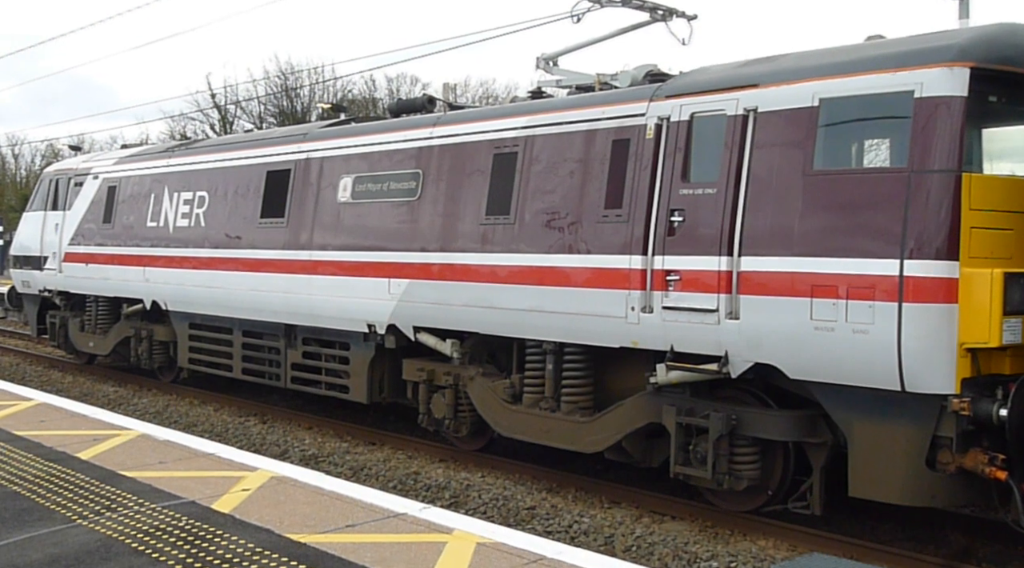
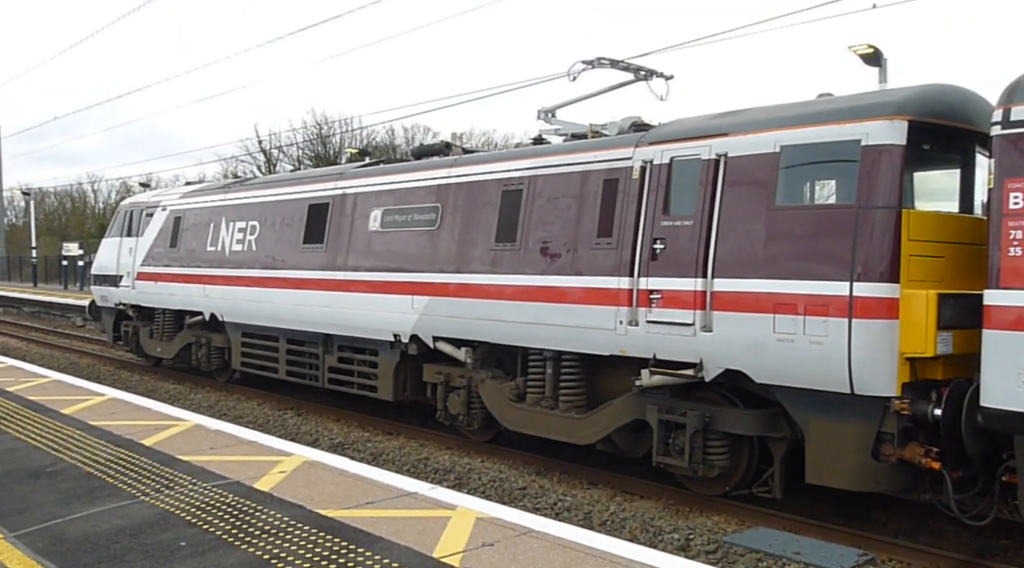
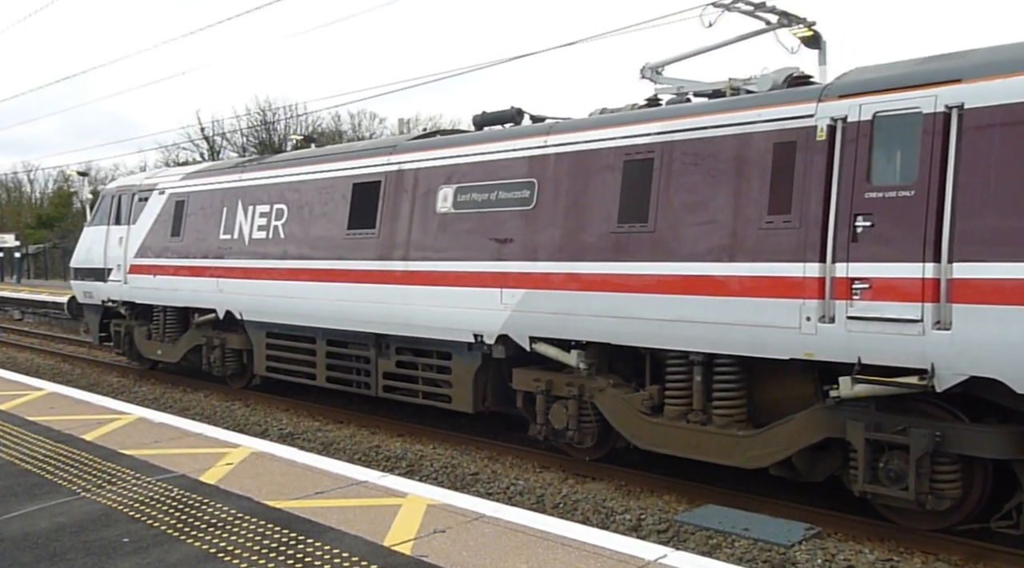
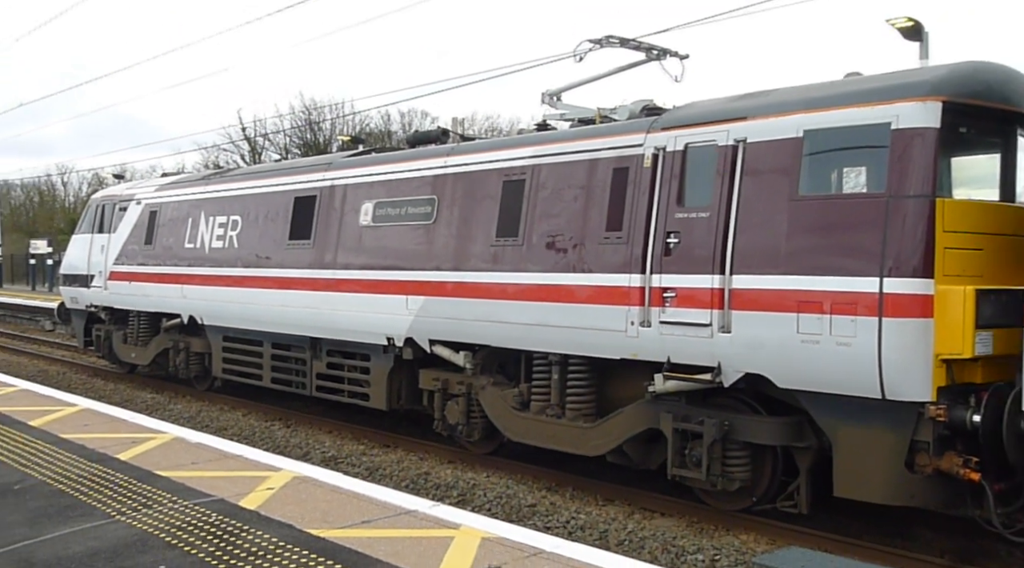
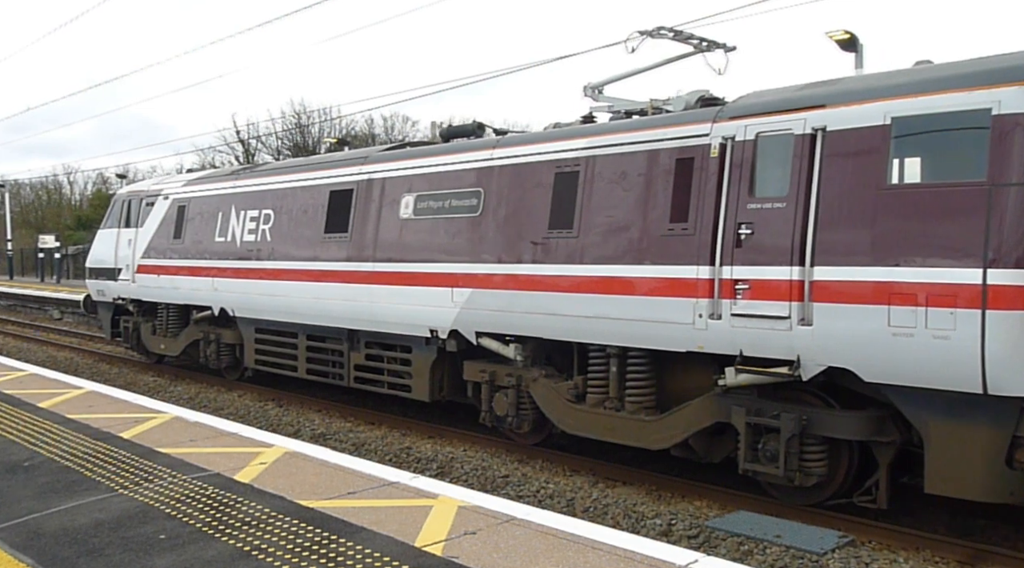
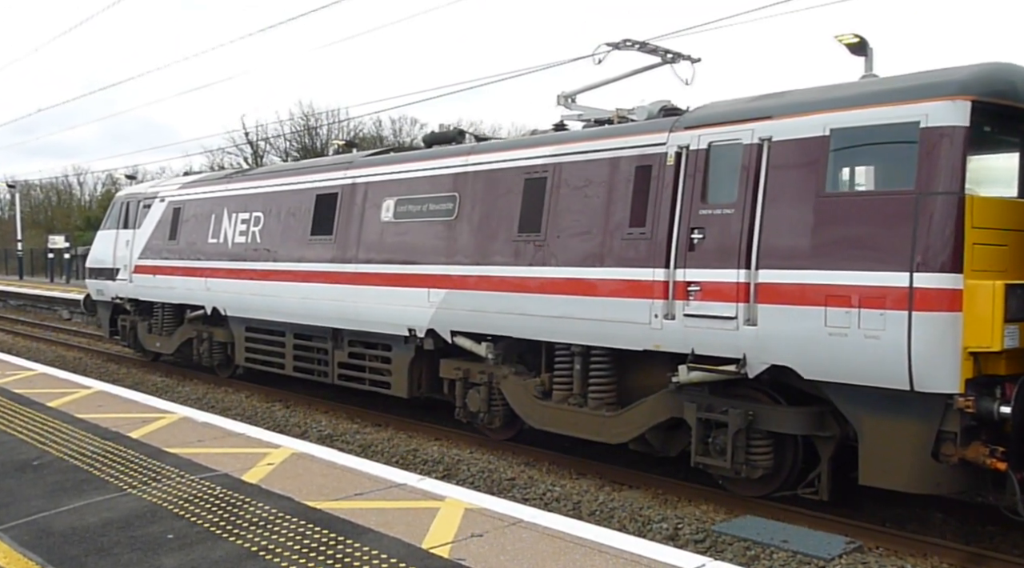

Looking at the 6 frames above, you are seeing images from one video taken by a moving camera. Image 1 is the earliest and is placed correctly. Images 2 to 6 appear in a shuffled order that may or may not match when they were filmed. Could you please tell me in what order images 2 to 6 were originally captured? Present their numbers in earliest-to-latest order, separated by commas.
4, 2, 6, 5, 3
